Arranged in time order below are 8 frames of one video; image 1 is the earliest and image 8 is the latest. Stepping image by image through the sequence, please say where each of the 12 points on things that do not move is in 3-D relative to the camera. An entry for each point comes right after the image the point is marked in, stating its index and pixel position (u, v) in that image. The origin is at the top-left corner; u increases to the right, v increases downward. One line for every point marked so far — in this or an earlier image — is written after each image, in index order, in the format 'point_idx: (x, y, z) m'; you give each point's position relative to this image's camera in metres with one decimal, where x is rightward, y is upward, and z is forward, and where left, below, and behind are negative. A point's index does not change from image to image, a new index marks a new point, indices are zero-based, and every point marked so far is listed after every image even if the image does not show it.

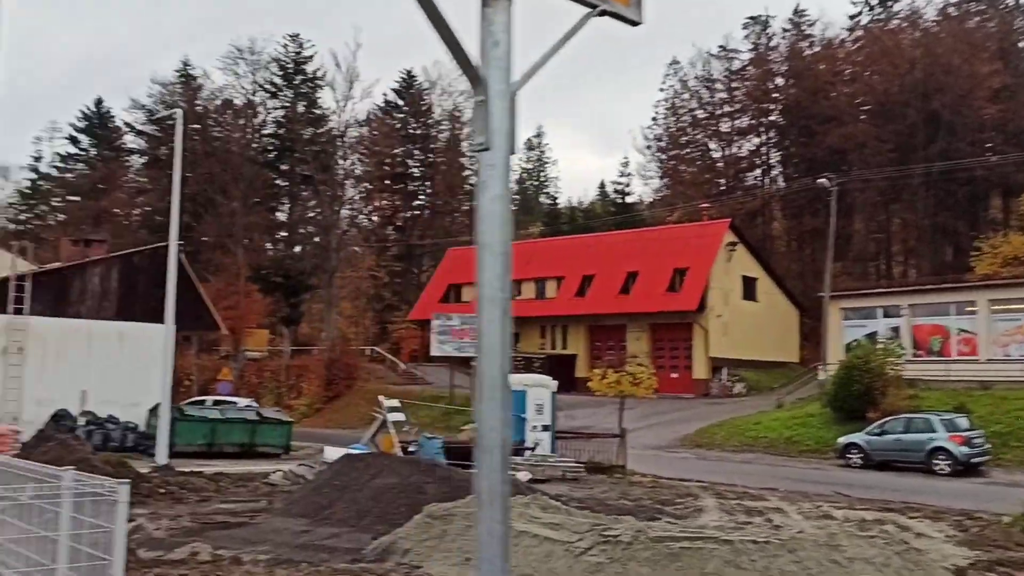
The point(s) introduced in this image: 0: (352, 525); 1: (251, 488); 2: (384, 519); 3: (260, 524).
0: (-2.3, -3.4, +12.4) m
1: (-5.0, -3.8, +16.7) m
2: (-1.8, -3.3, +12.4) m
3: (-3.6, -3.4, +12.6) m
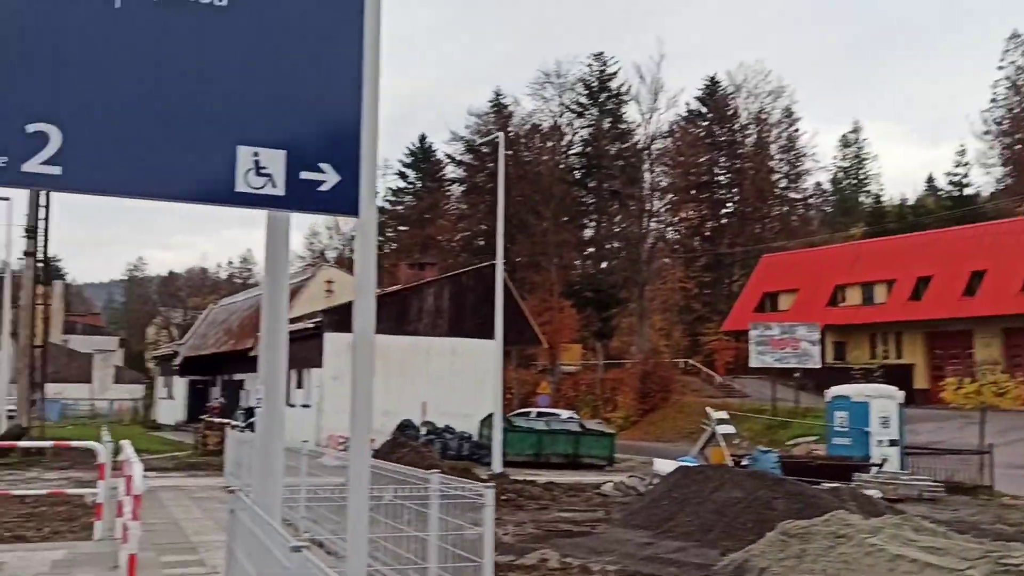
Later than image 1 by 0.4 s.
0: (+2.5, -3.4, +11.8) m
1: (+1.4, -4.0, +16.8) m
2: (+2.9, -3.3, +11.7) m
3: (+1.3, -3.5, +12.5) m
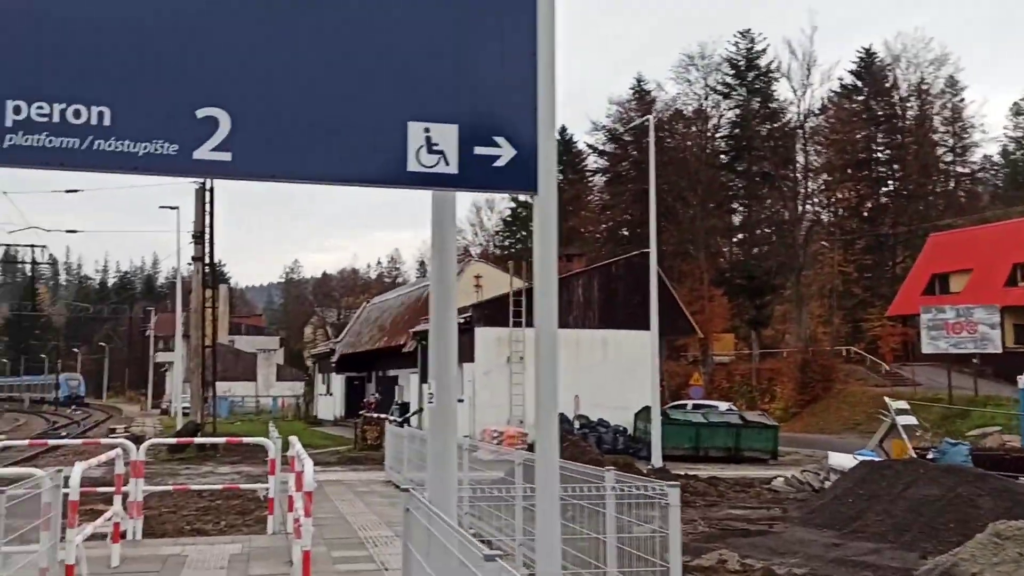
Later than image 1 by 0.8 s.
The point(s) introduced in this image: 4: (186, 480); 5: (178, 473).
0: (+4.7, -3.1, +10.8) m
1: (+4.4, -3.7, +15.8) m
2: (+5.1, -3.0, +10.6) m
3: (+3.6, -3.3, +11.6) m
4: (-7.1, -4.1, +18.9) m
5: (-7.6, -4.2, +19.9) m
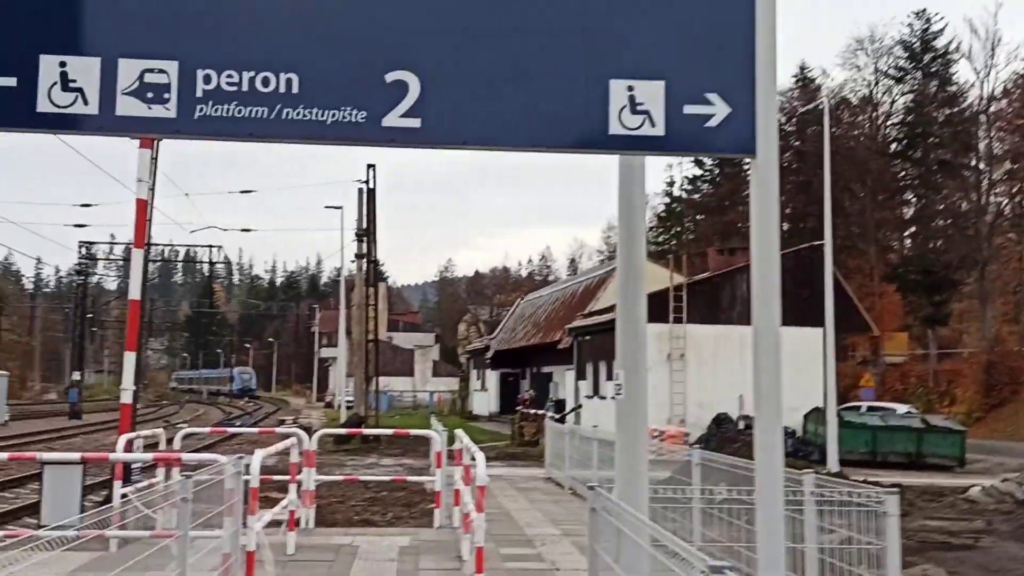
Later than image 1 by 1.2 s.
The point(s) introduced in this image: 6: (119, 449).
0: (+6.6, -3.0, +9.4) m
1: (+7.2, -3.6, +14.4) m
2: (+7.0, -2.9, +9.1) m
3: (+5.7, -3.1, +10.4) m
4: (-3.6, -4.0, +19.4) m
5: (-3.9, -4.1, +20.4) m
6: (-4.4, -1.8, +9.8) m
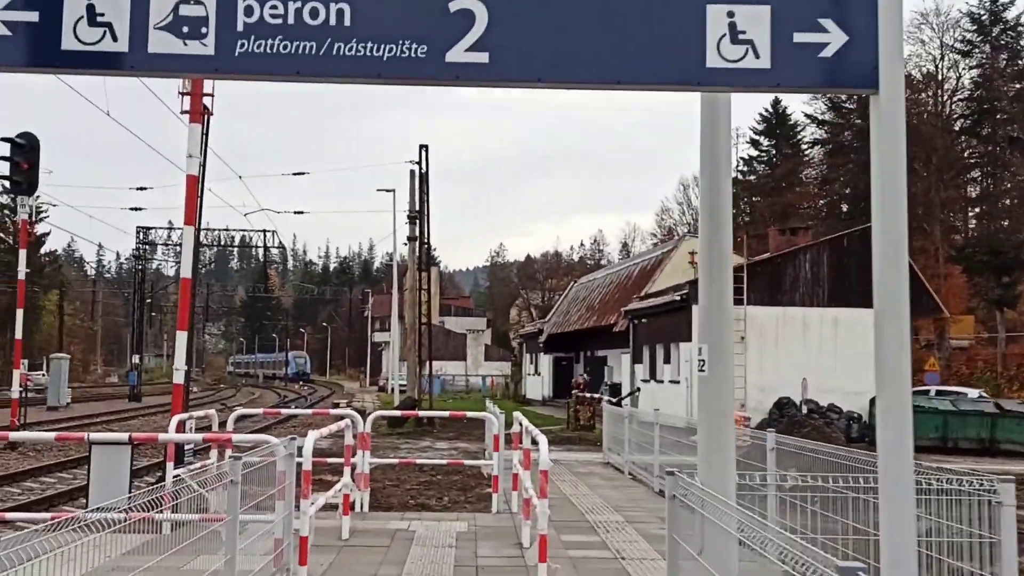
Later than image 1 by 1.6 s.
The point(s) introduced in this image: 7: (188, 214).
0: (+7.3, -2.7, +8.6) m
1: (+8.1, -3.2, +13.6) m
2: (+7.6, -2.6, +8.3) m
3: (+6.4, -2.8, +9.6) m
4: (-2.3, -3.6, +19.1) m
5: (-2.6, -3.7, +20.2) m
6: (-3.7, -1.6, +9.6) m
7: (-3.9, +0.9, +10.4) m
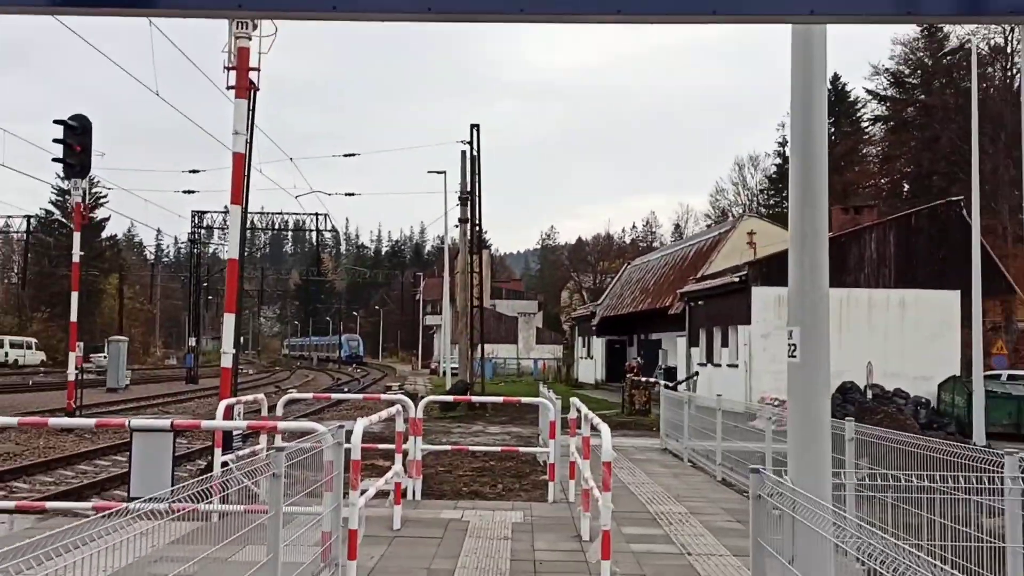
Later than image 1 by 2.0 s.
0: (+7.8, -2.5, +7.7) m
1: (+9.0, -2.9, +12.6) m
2: (+8.1, -2.4, +7.4) m
3: (+7.0, -2.6, +8.8) m
4: (-1.2, -3.2, +18.8) m
5: (-1.4, -3.3, +19.9) m
6: (-3.1, -1.4, +9.3) m
7: (-3.2, +1.1, +10.1) m
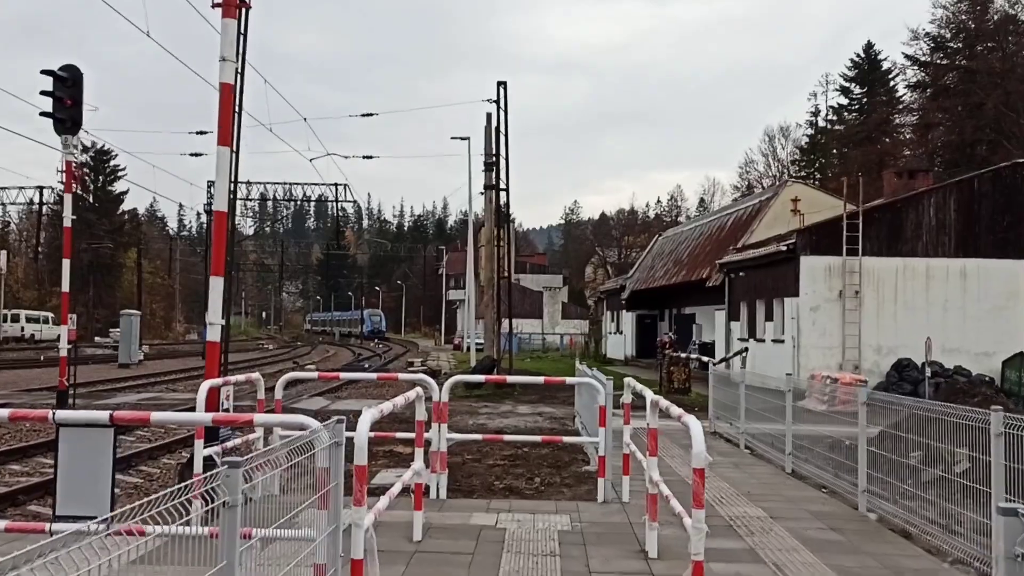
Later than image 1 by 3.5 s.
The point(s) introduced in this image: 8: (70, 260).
0: (+8.2, -2.2, +5.8) m
1: (+9.4, -2.4, +10.8) m
2: (+8.5, -2.1, +5.5) m
3: (+7.4, -2.2, +6.9) m
4: (-0.5, -2.6, +17.2) m
5: (-0.7, -2.6, +18.3) m
6: (-2.7, -1.0, +7.7) m
7: (-2.8, +1.5, +8.4) m
8: (-8.5, +0.5, +16.8) m
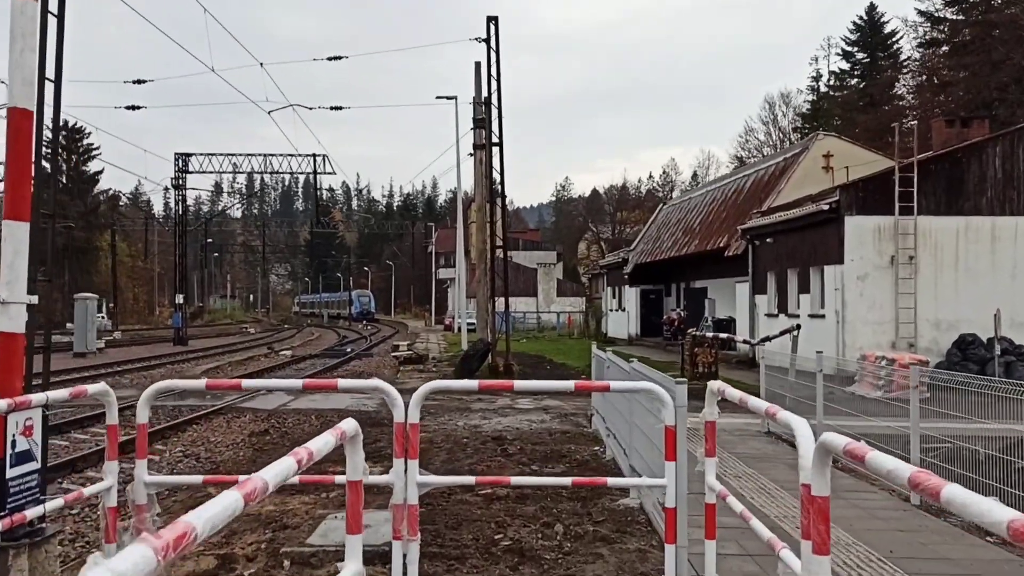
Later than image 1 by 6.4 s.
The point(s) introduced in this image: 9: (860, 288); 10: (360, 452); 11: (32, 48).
0: (+8.3, -1.8, +2.5) m
1: (+9.5, -1.9, +7.4) m
2: (+8.6, -1.7, +2.2) m
3: (+7.5, -1.8, +3.6) m
4: (-0.5, -2.1, +13.8) m
5: (-0.7, -2.1, +14.9) m
6: (-2.7, -0.7, +4.2) m
7: (-2.8, +1.8, +4.9) m
8: (-8.5, +0.9, +13.3) m
9: (+7.9, 0.0, +19.7) m
10: (-0.7, -0.8, +4.4) m
11: (-2.7, +1.4, +5.0) m
